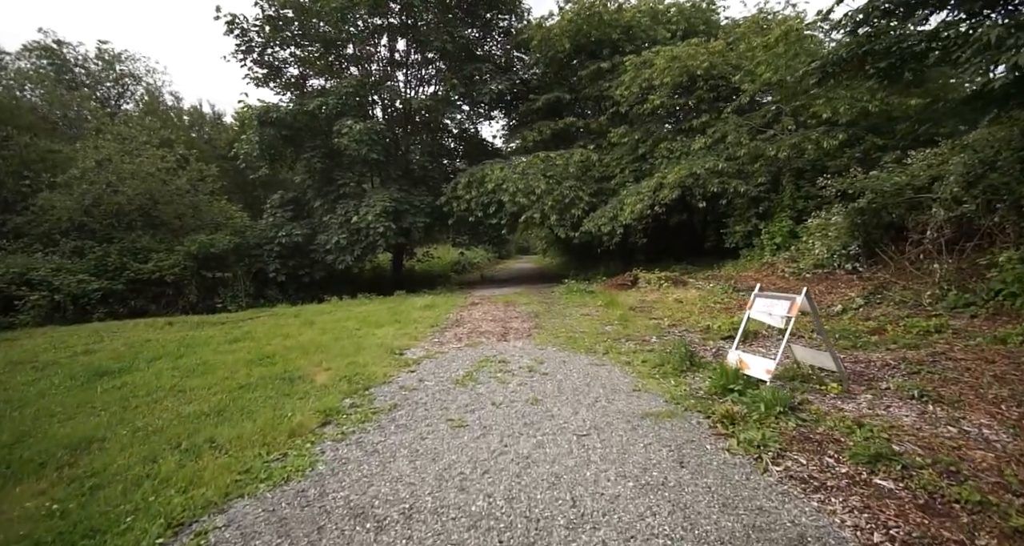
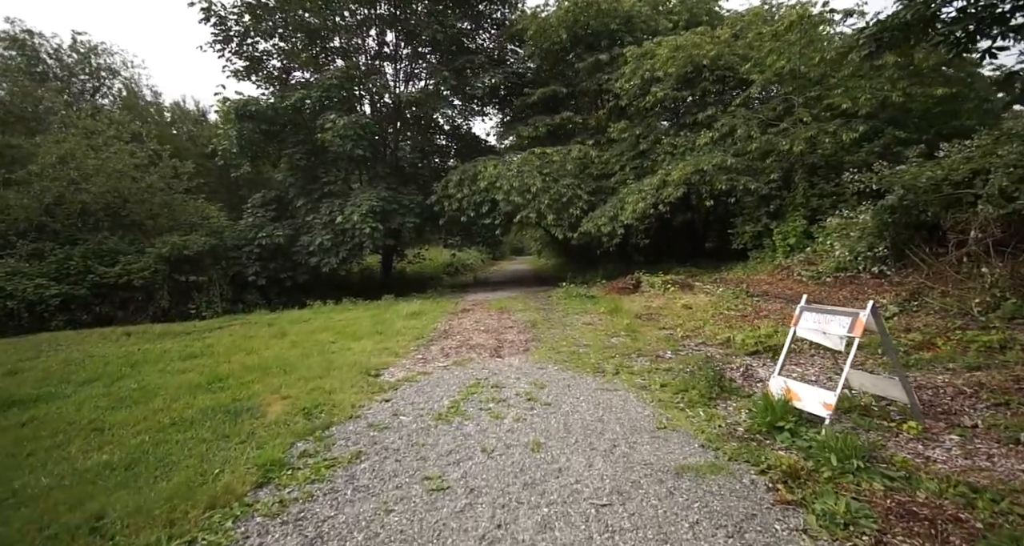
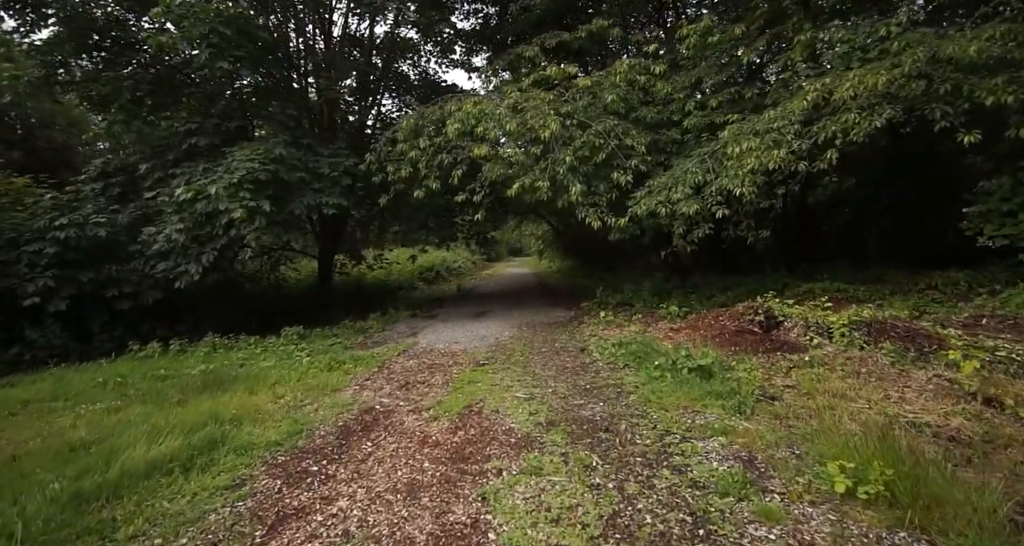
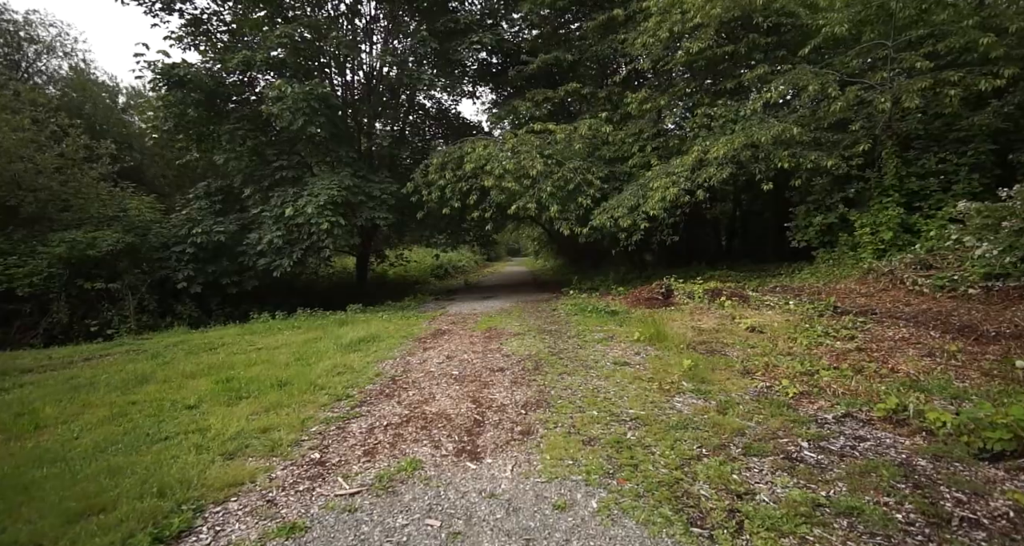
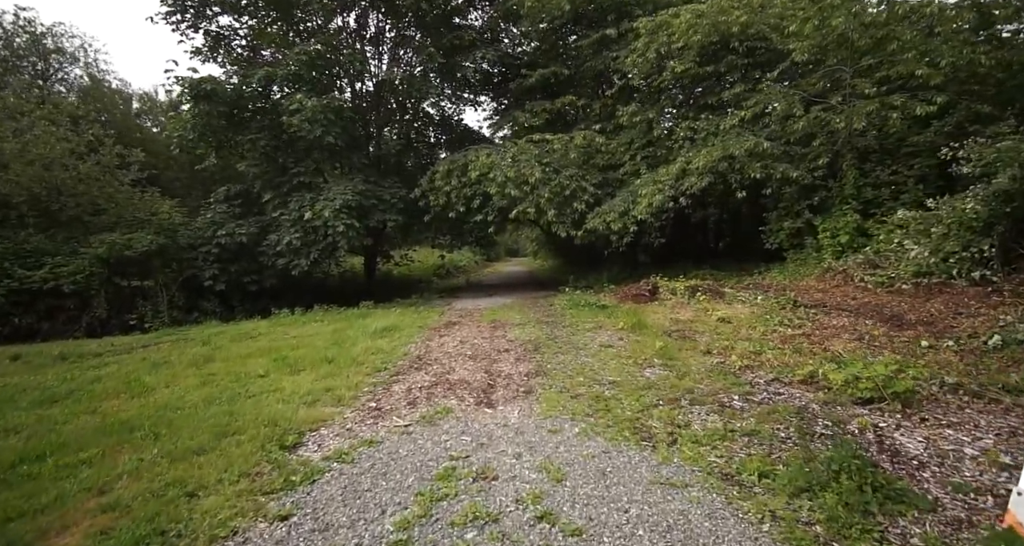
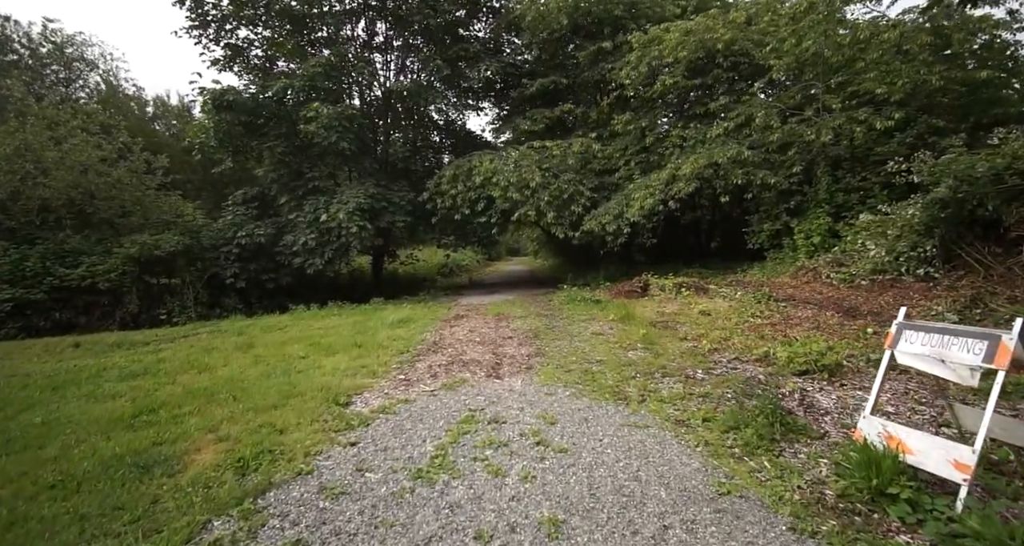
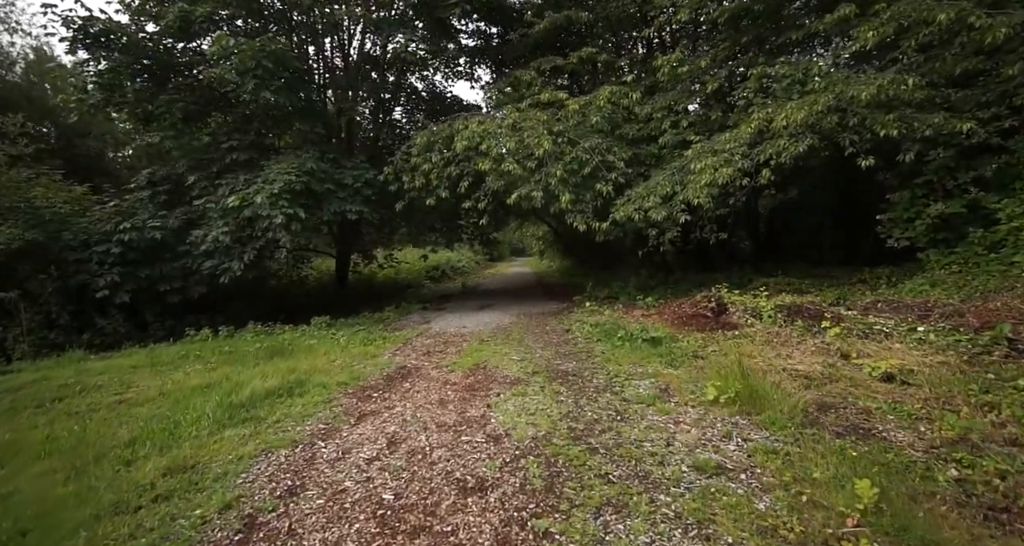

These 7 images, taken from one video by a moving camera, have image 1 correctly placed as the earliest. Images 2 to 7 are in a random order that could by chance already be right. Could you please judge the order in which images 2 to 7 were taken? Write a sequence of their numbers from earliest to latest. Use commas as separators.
2, 6, 5, 4, 7, 3
